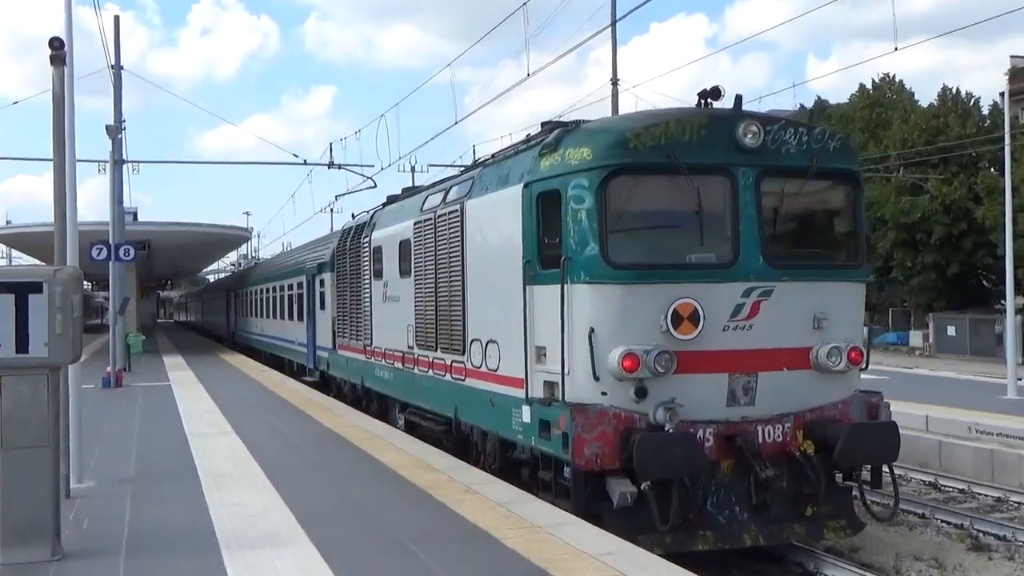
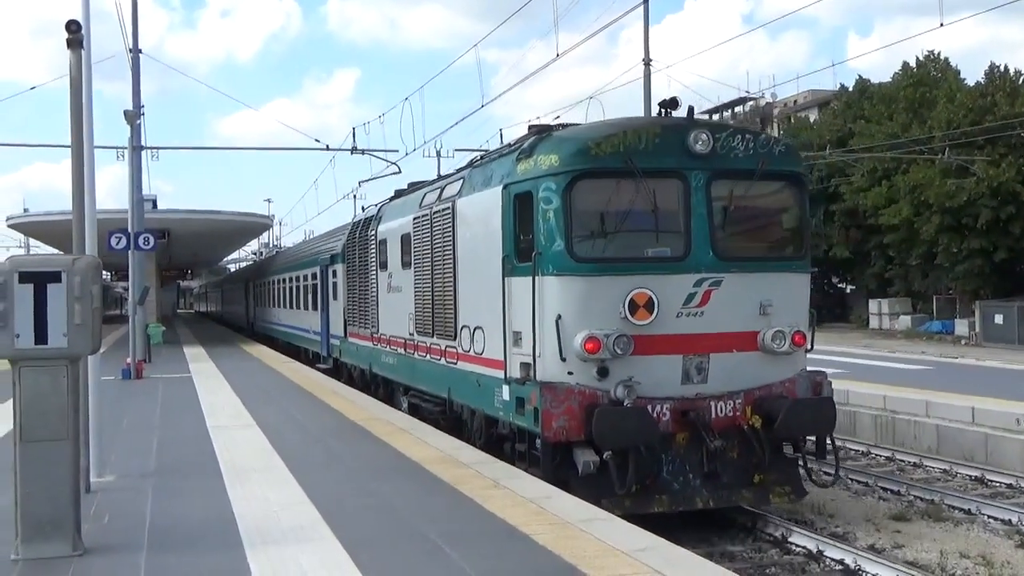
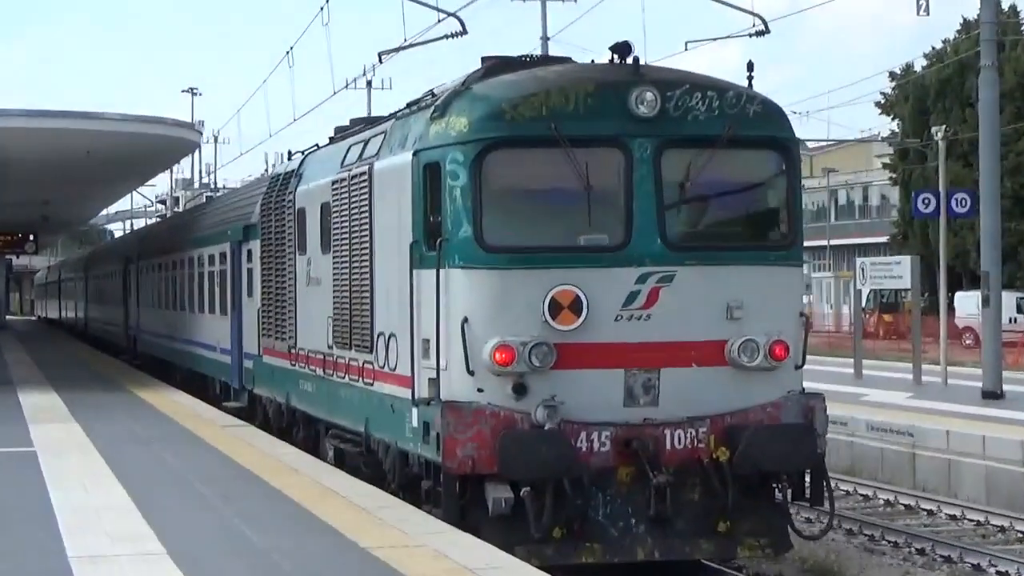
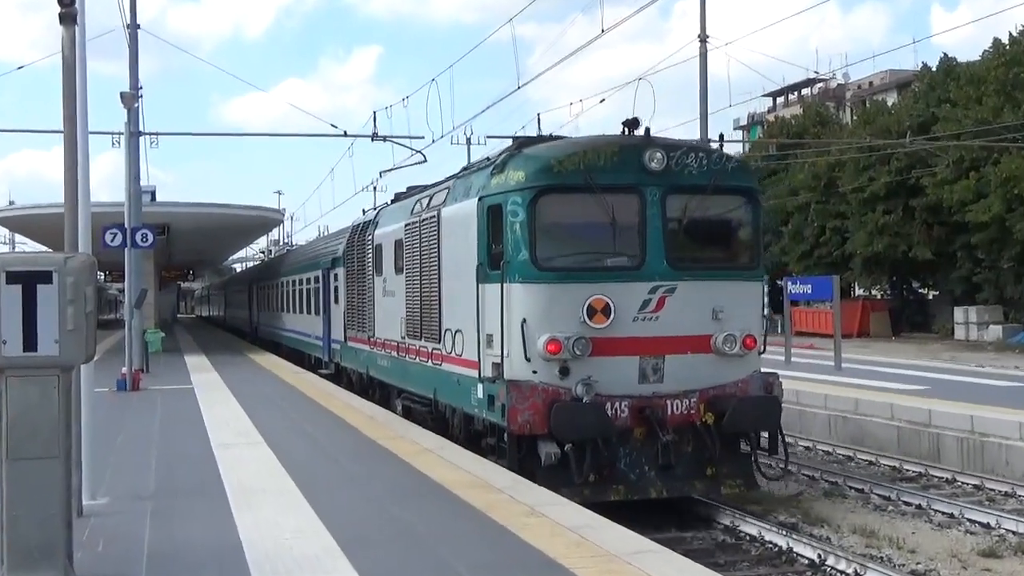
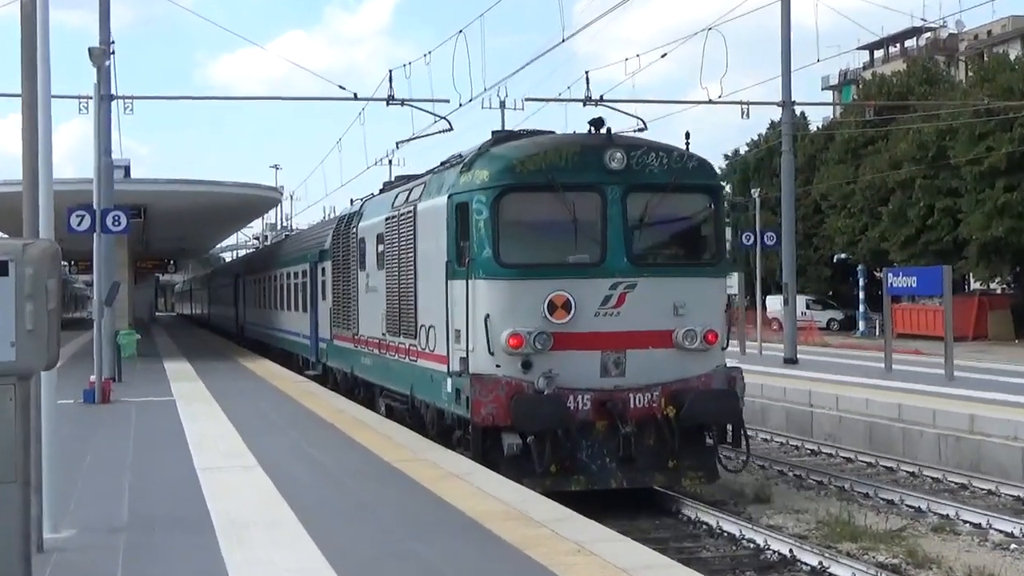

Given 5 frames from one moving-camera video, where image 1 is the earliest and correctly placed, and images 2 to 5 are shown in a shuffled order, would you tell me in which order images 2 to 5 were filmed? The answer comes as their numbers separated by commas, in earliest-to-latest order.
2, 4, 5, 3
